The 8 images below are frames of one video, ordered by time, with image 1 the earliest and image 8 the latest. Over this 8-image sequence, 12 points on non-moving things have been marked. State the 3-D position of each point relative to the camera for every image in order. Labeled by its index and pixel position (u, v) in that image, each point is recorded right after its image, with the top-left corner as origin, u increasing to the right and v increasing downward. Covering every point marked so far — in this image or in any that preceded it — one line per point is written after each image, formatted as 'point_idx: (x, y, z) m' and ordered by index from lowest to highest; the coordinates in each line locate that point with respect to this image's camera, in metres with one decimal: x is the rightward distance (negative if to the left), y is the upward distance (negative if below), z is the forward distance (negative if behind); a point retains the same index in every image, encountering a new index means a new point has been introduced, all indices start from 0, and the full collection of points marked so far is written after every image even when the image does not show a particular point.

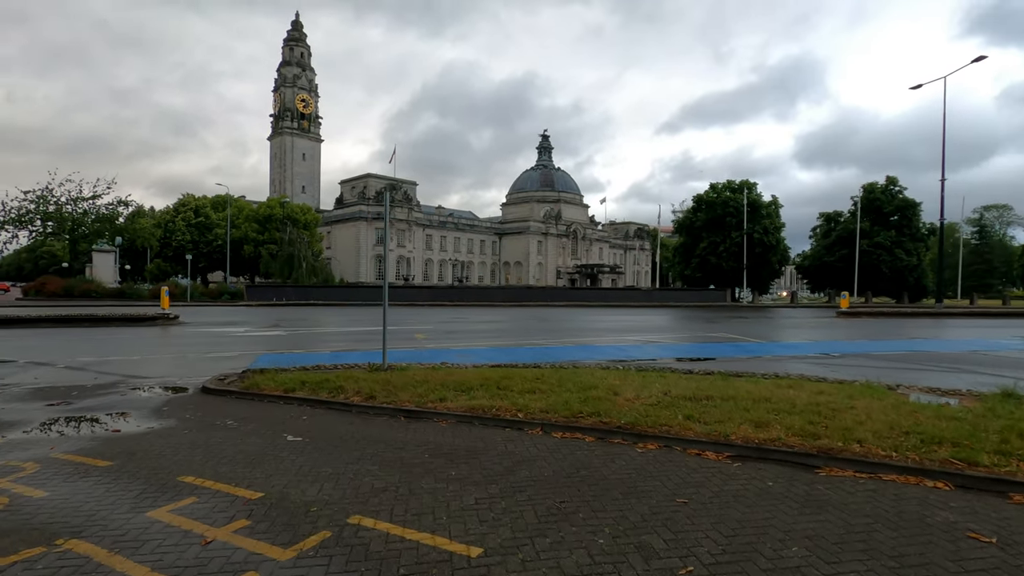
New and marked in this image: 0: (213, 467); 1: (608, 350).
0: (-2.9, -1.7, +5.7) m
1: (+2.5, -1.7, +16.3) m
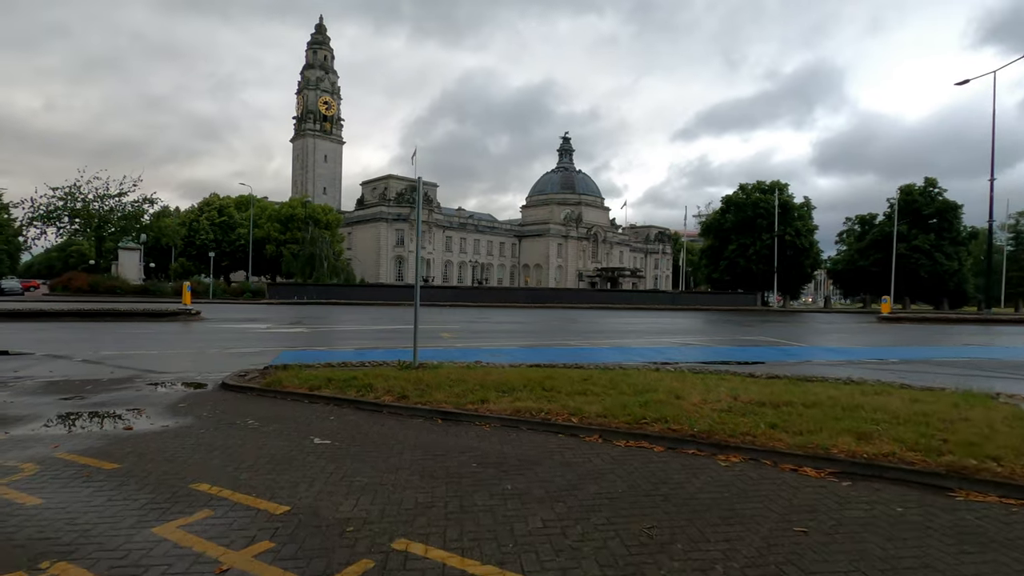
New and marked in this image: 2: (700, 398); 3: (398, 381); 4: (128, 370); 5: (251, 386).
0: (-2.4, -1.6, +5.0) m
1: (+3.4, -1.7, +15.4) m
2: (+2.1, -1.2, +6.7) m
3: (-1.7, -1.4, +8.7) m
4: (-7.4, -1.6, +11.5) m
5: (-4.1, -1.5, +9.3) m
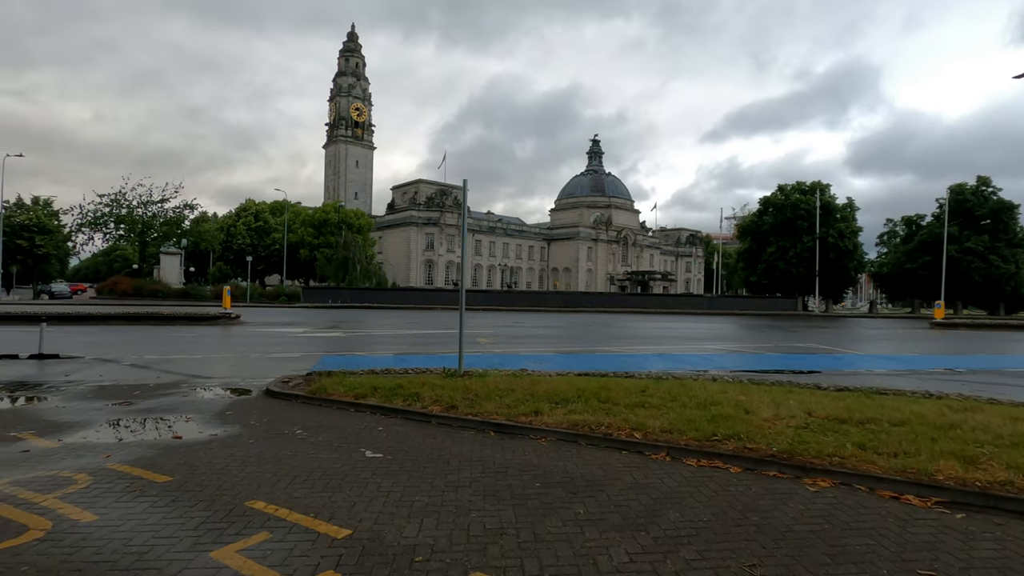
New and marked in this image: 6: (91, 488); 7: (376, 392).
0: (-1.8, -1.6, +4.8) m
1: (+4.4, -1.8, +14.9) m
2: (+2.7, -1.3, +6.2) m
3: (-0.9, -1.5, +8.5) m
4: (-6.6, -1.7, +11.5) m
5: (-3.3, -1.6, +9.1) m
6: (-3.5, -1.7, +5.0) m
7: (-2.0, -1.5, +8.7) m
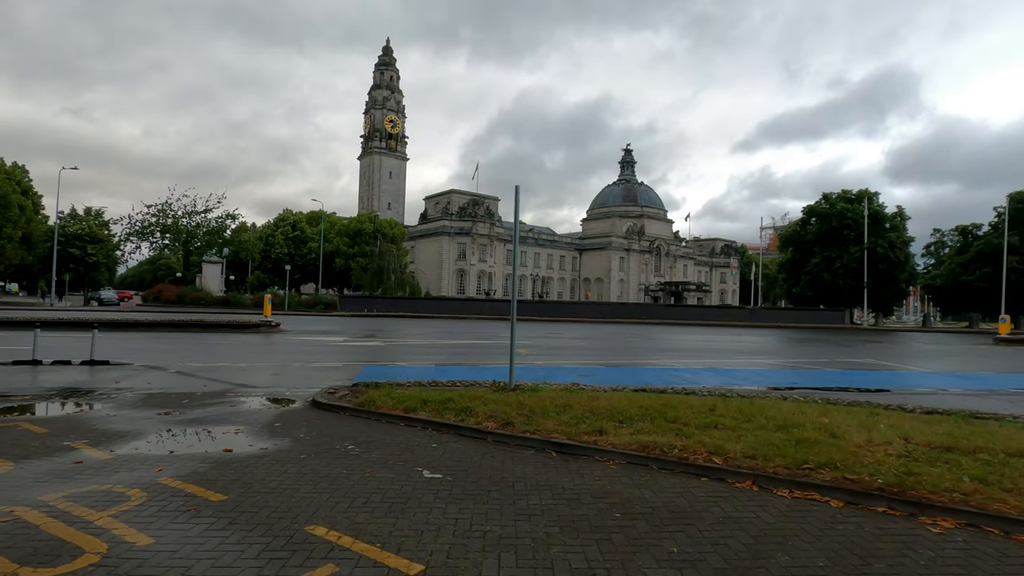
0: (-1.2, -1.7, +4.5) m
1: (+5.5, -2.1, +14.2) m
2: (+3.4, -1.4, +5.7) m
3: (-0.2, -1.6, +8.1) m
4: (-5.6, -1.8, +11.4) m
5: (-2.5, -1.8, +8.9) m
6: (-2.9, -1.7, +4.7) m
7: (-1.2, -1.6, +8.4) m
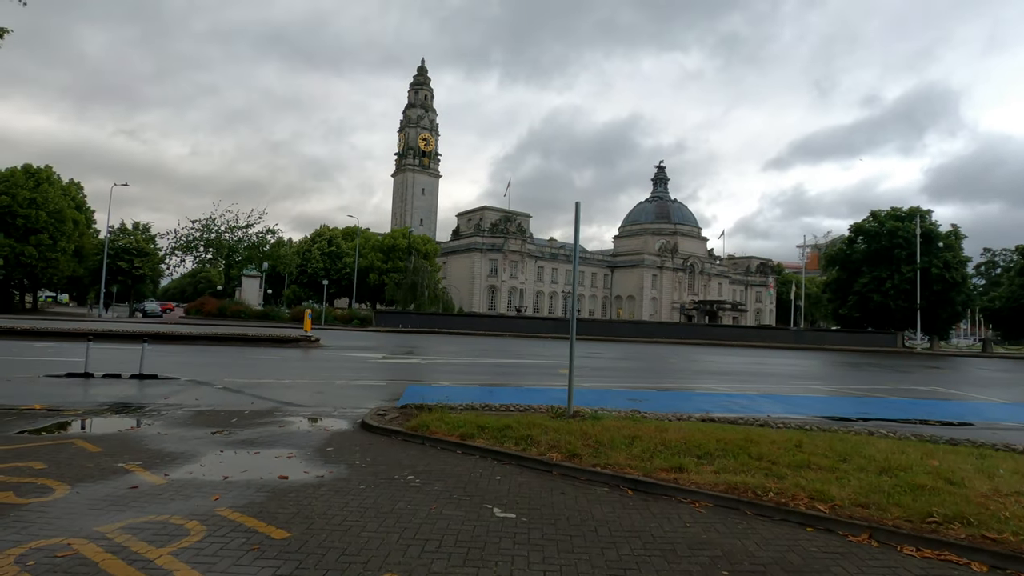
0: (-0.6, -1.9, +4.1) m
1: (+6.6, -2.6, +13.5) m
2: (+4.1, -1.7, +5.1) m
3: (+0.6, -1.9, +7.7) m
4: (-4.7, -2.1, +11.2) m
5: (-1.7, -2.0, +8.5) m
6: (-2.3, -1.9, +4.4) m
7: (-0.4, -1.9, +7.9) m
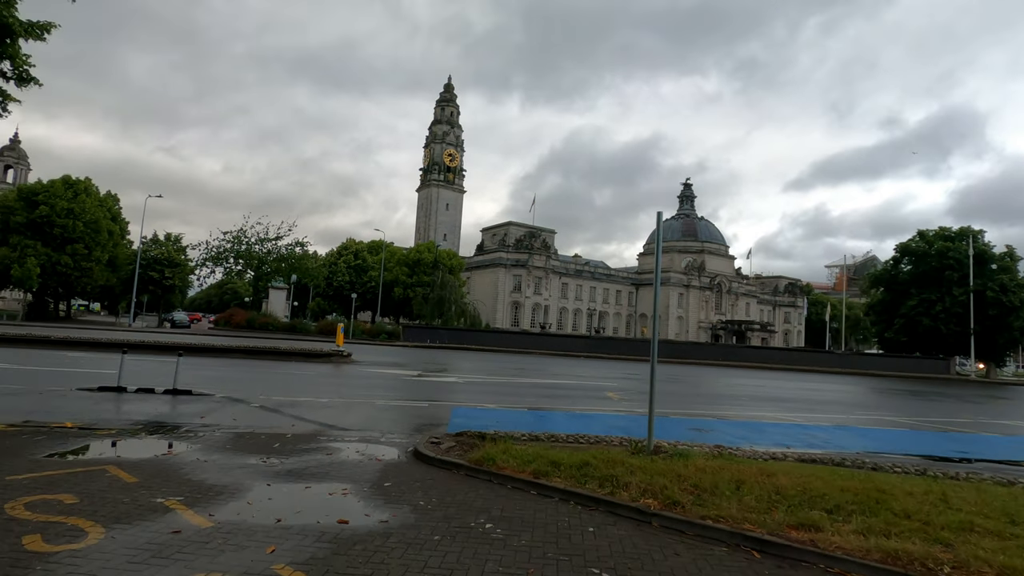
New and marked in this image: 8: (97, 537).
0: (+0.2, -2.0, +3.2) m
1: (+7.7, -3.1, +12.3) m
2: (+4.9, -1.9, +4.0) m
3: (+1.6, -2.1, +6.7) m
4: (-3.6, -2.4, +10.5) m
5: (-0.7, -2.2, +7.7) m
6: (-1.5, -2.0, +3.6) m
7: (+0.6, -2.1, +7.0) m
8: (-3.4, -2.0, +4.8) m
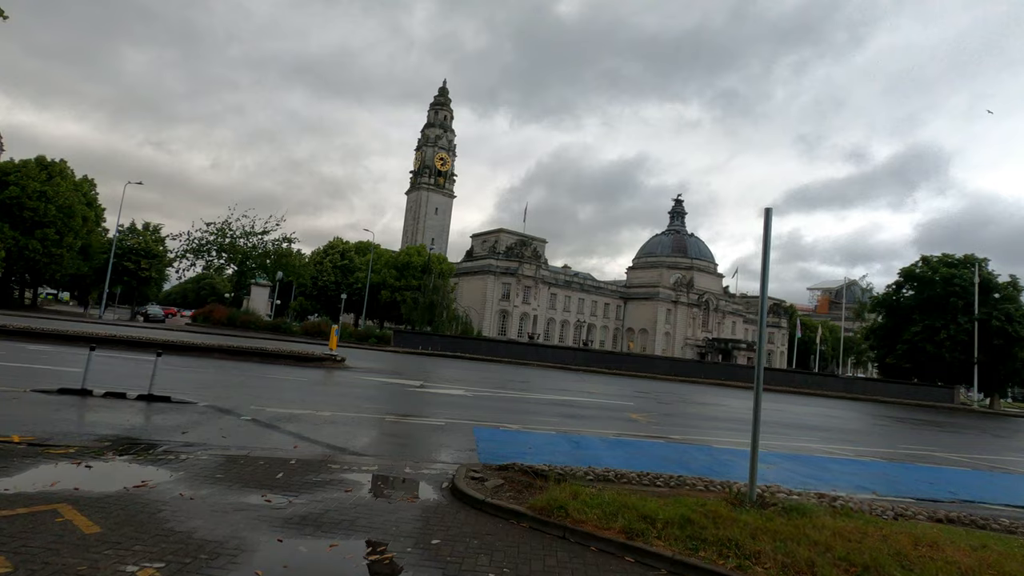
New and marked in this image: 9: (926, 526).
0: (+1.1, -2.0, +1.6) m
1: (+8.2, -3.5, +10.9) m
2: (+5.8, -2.1, +2.6) m
3: (+2.3, -2.2, +5.2) m
4: (-3.0, -2.3, +8.8) m
5: (0.0, -2.3, +6.1) m
6: (-0.6, -1.9, +2.0) m
7: (+1.3, -2.2, +5.5) m
8: (-2.5, -1.9, +3.1) m
9: (+4.1, -2.3, +5.8) m
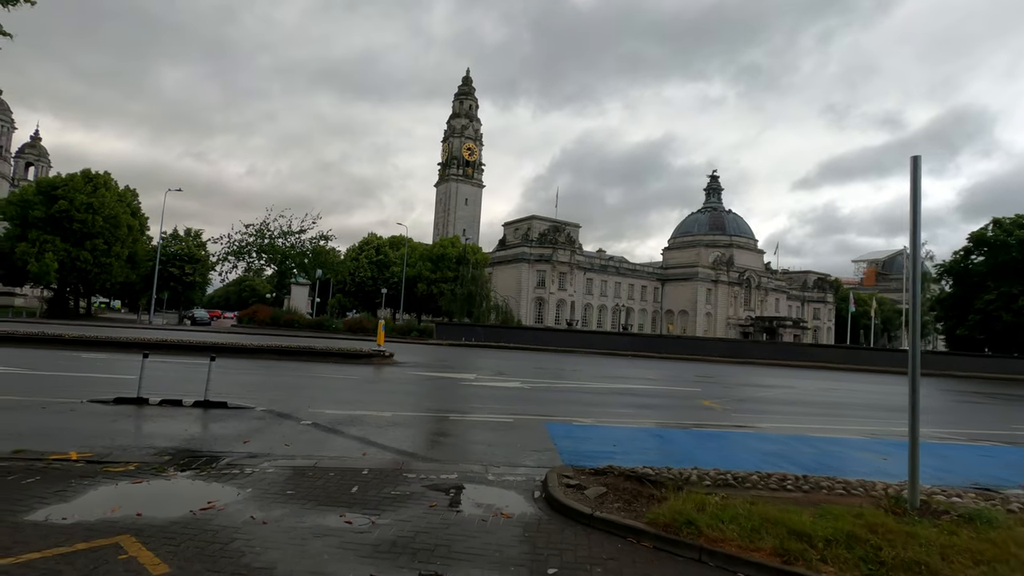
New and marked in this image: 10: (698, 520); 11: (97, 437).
0: (+1.8, -1.8, +0.7) m
1: (+9.6, -2.8, +9.6) m
2: (+6.6, -1.7, +1.4) m
3: (+3.3, -1.9, +4.2) m
4: (-1.8, -2.2, +8.1) m
5: (+1.0, -2.1, +5.2) m
6: (+0.2, -1.8, +1.1) m
7: (+2.3, -2.0, +4.5) m
8: (-1.7, -1.8, +2.4) m
9: (+5.1, -1.9, +4.7) m
10: (+1.6, -2.0, +5.0) m
11: (-5.6, -2.0, +8.0) m
